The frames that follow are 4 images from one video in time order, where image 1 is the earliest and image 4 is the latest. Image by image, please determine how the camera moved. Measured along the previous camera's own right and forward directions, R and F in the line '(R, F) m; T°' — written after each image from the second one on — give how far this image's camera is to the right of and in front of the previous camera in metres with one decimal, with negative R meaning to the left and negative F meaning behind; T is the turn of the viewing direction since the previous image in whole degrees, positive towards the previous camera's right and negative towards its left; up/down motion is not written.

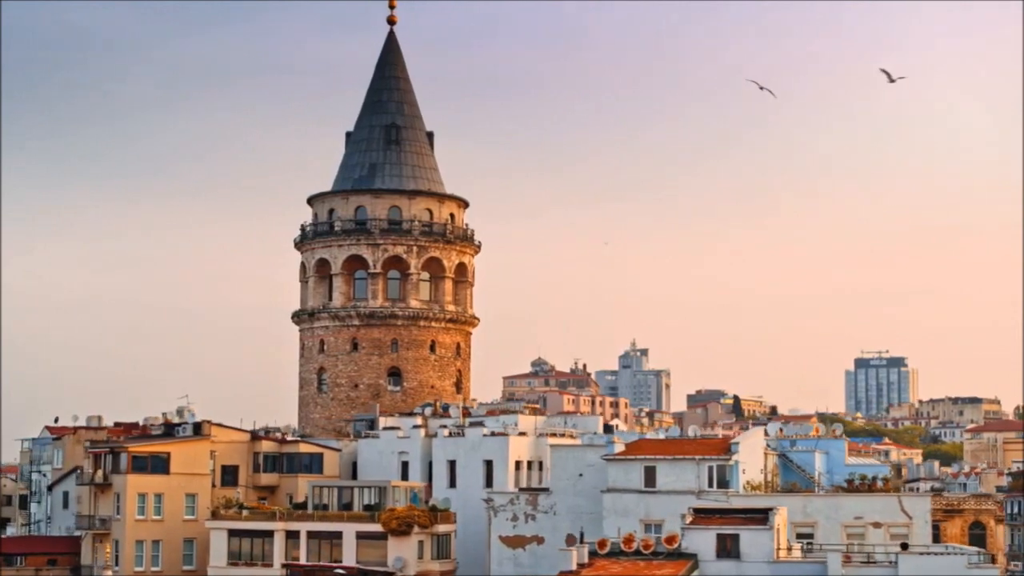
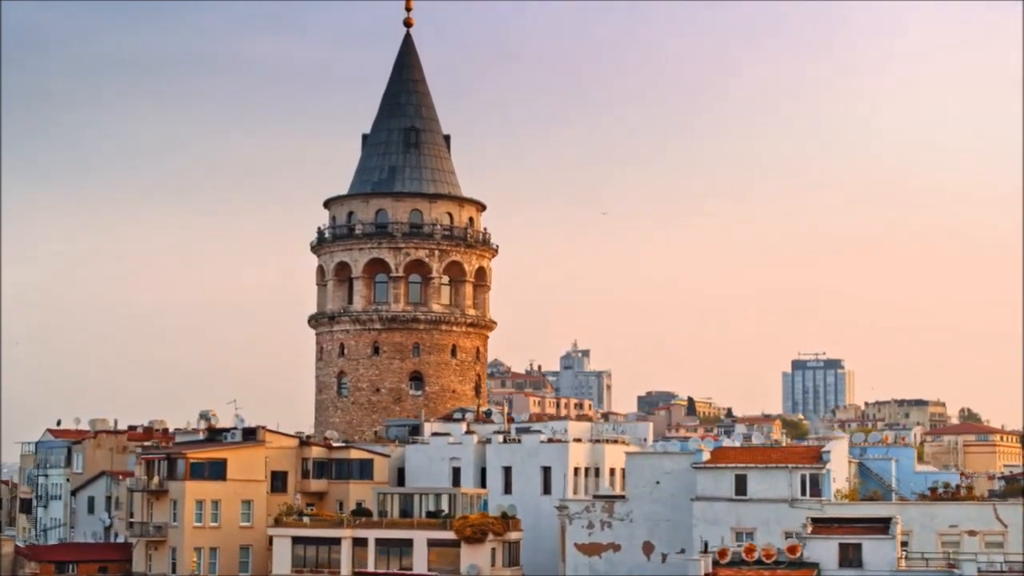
(-5.3, +0.3) m; +3°
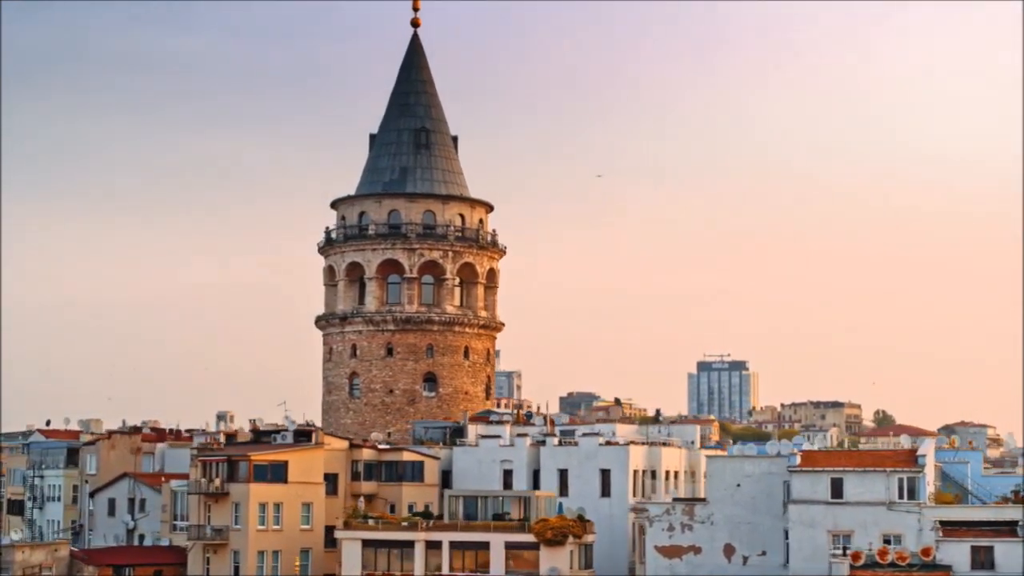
(-6.8, +0.2) m; +4°
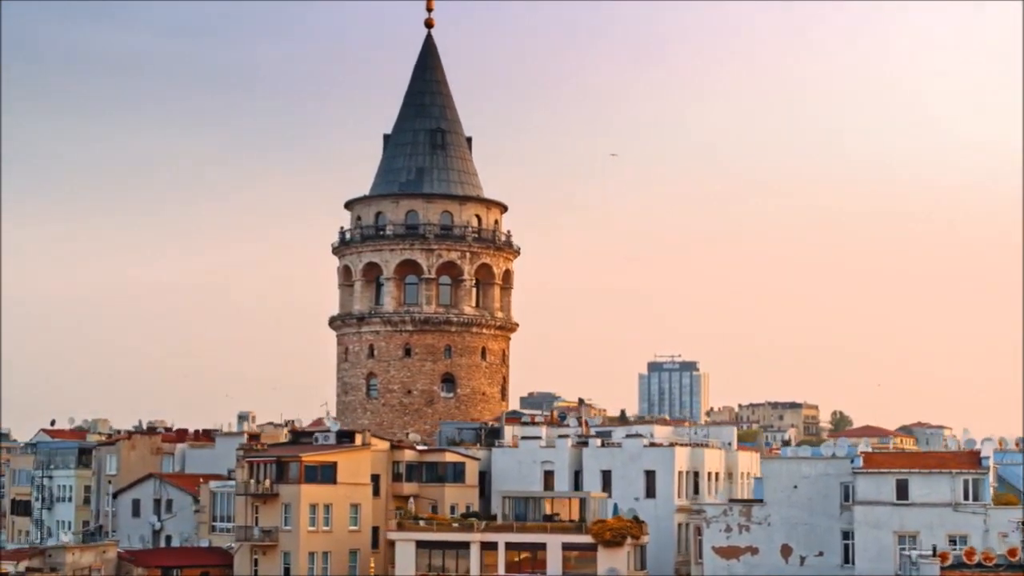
(-4.2, -0.1) m; +2°
